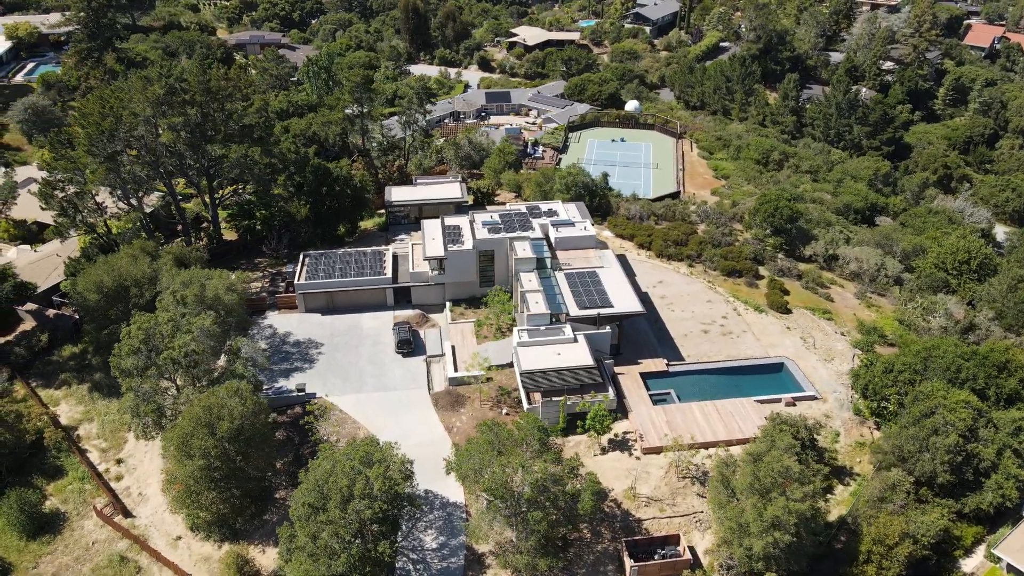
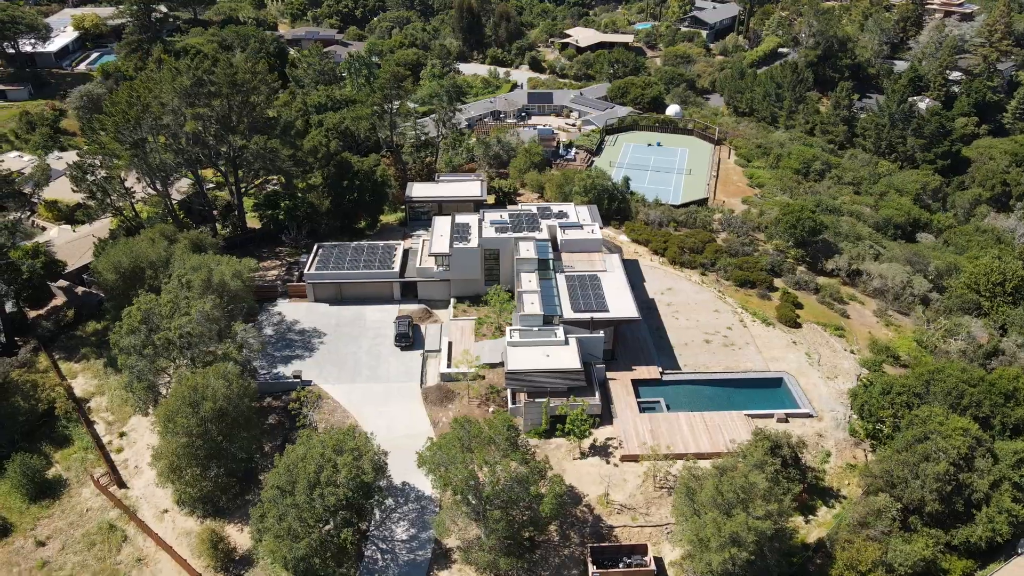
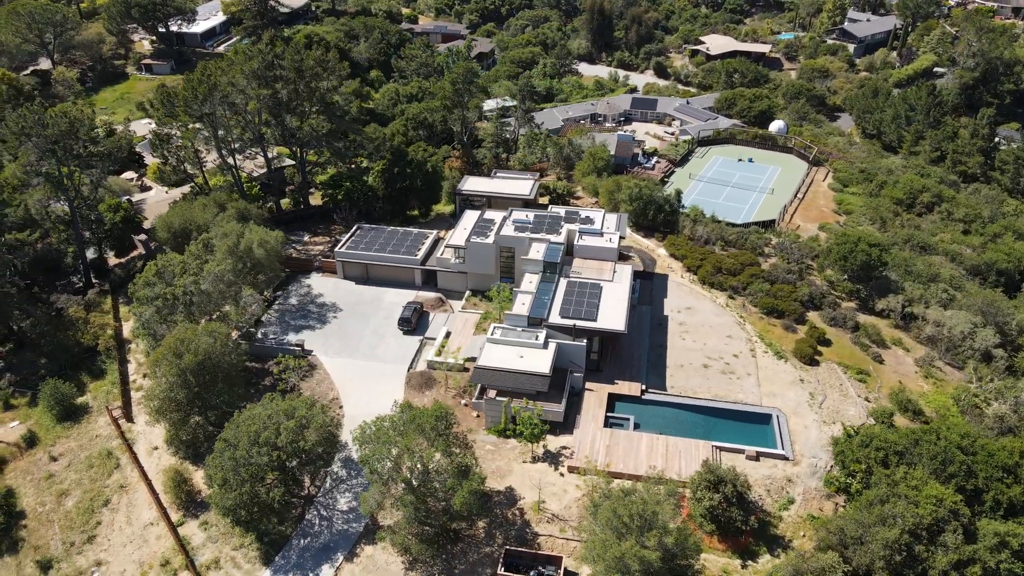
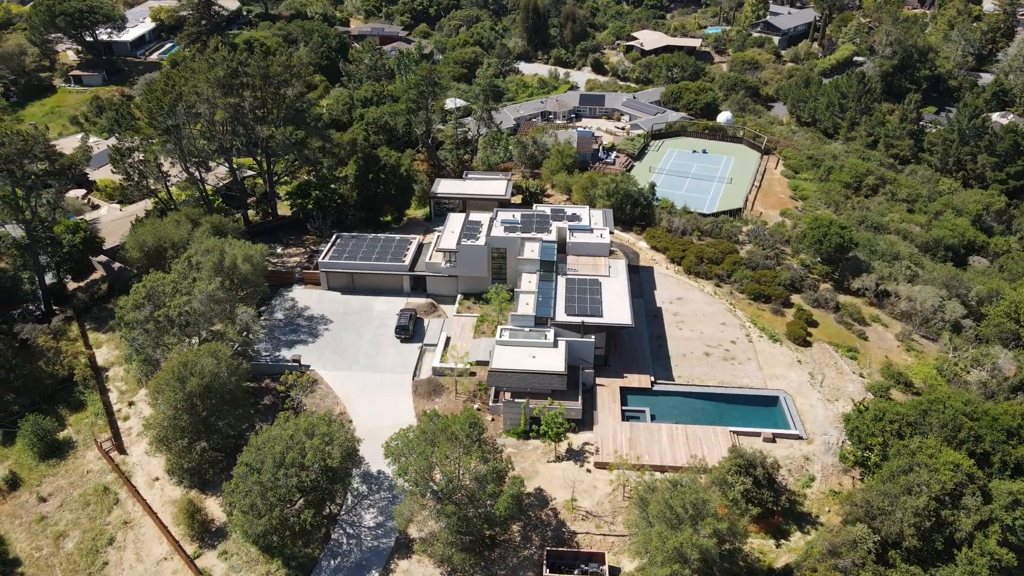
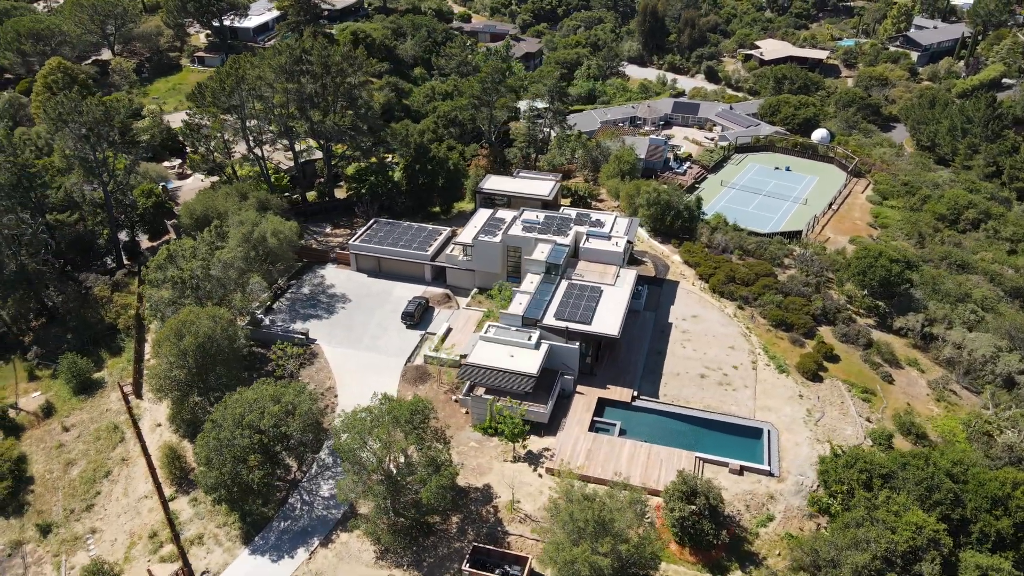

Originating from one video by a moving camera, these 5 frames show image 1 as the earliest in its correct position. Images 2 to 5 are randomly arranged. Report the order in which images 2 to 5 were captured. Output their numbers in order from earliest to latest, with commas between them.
2, 4, 3, 5
